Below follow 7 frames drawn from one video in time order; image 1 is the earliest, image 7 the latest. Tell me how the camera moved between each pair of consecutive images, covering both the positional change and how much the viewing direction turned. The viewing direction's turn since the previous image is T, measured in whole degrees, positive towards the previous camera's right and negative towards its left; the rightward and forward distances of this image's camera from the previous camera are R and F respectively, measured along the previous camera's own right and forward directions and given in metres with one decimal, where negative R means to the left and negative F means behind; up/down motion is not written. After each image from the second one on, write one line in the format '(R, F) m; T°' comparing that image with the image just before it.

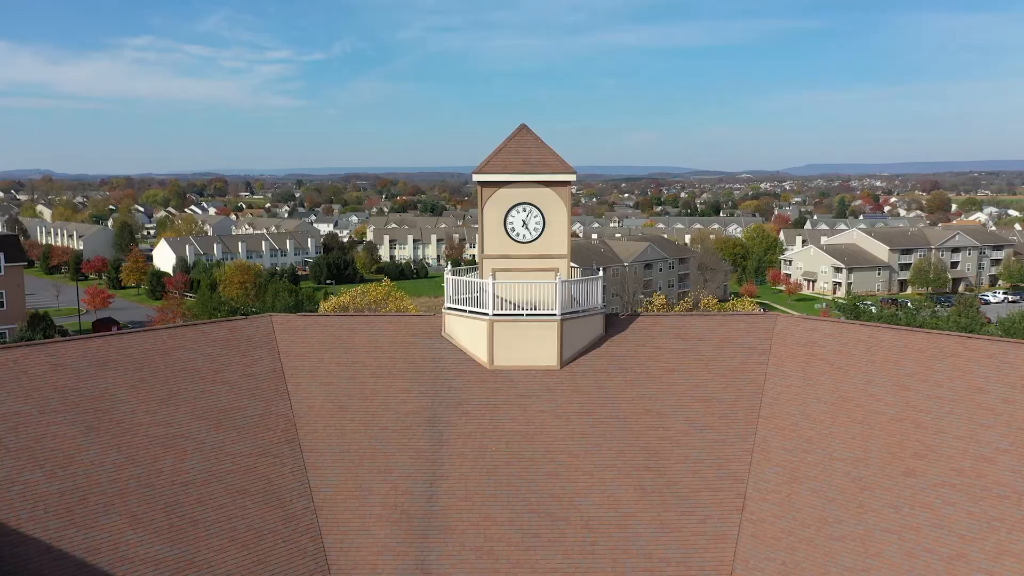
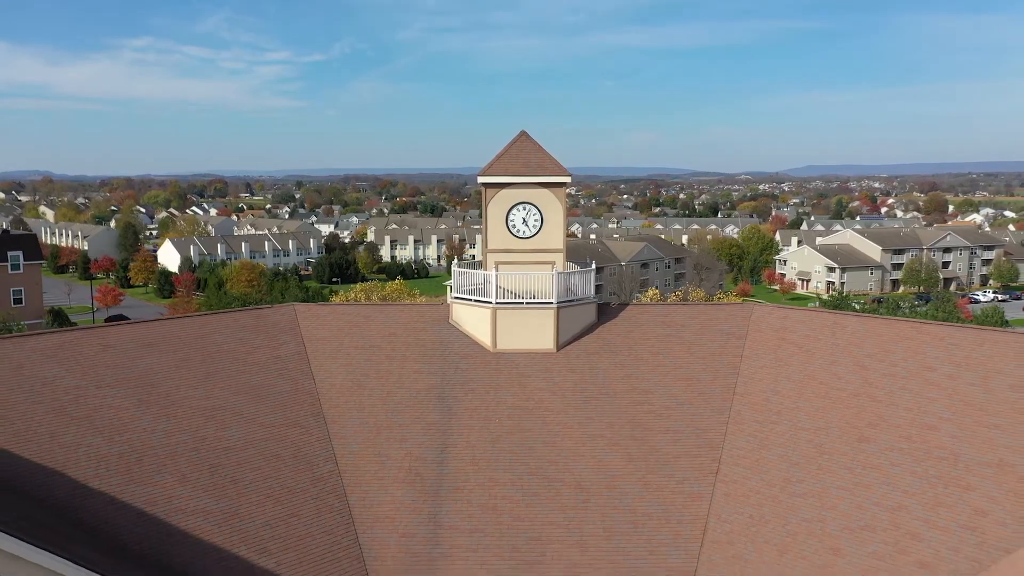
(0.0, -1.8) m; 0°
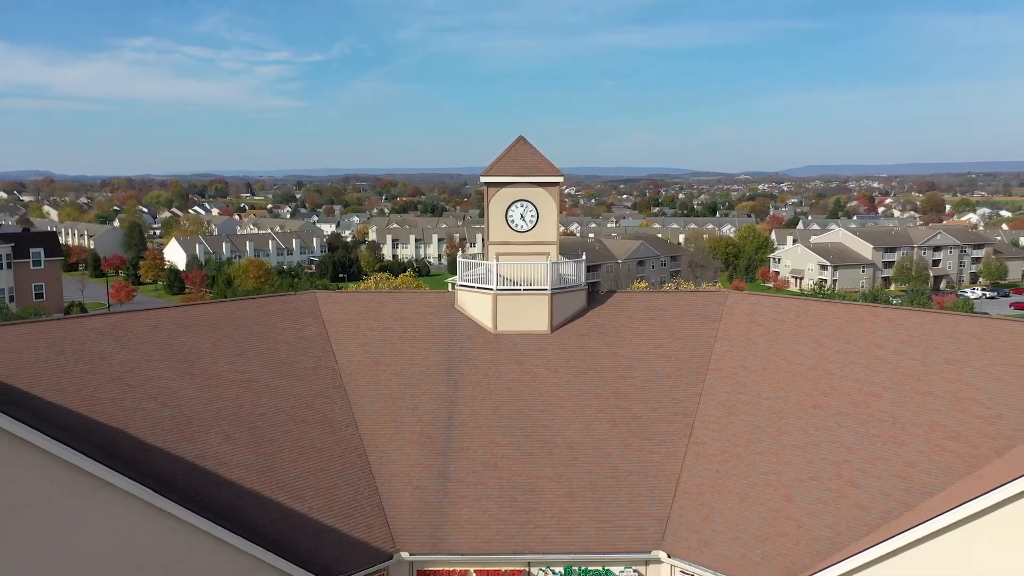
(0.0, -2.2) m; 0°
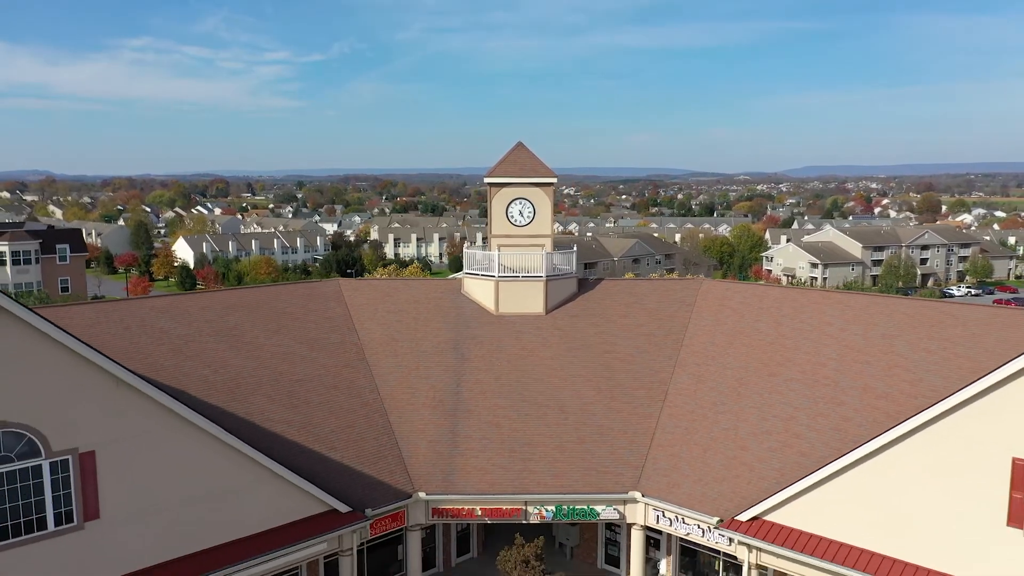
(0.0, -2.9) m; 0°
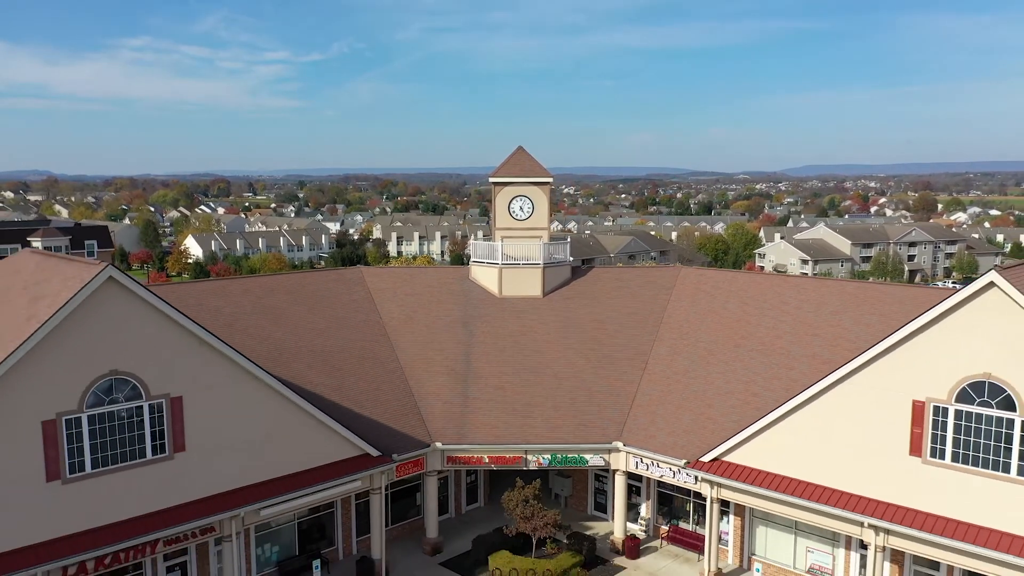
(-0.1, -3.4) m; 0°
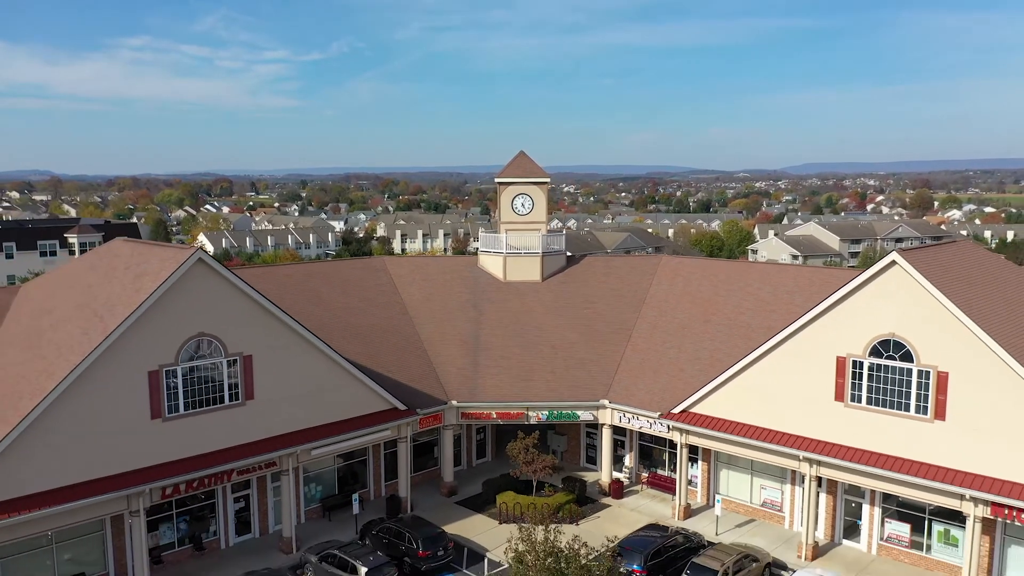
(-0.1, -4.1) m; 0°
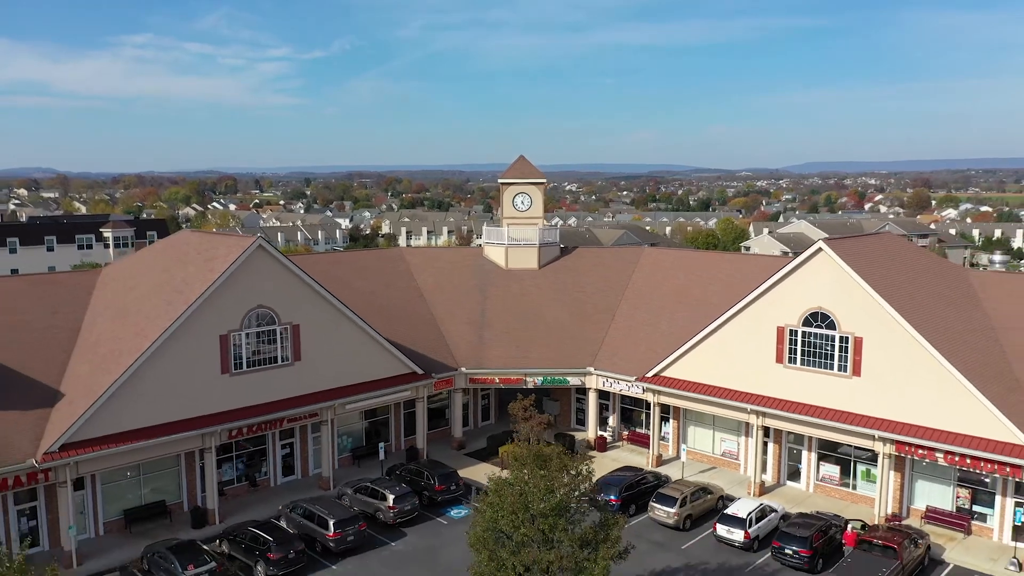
(+0.1, -4.7) m; 0°
